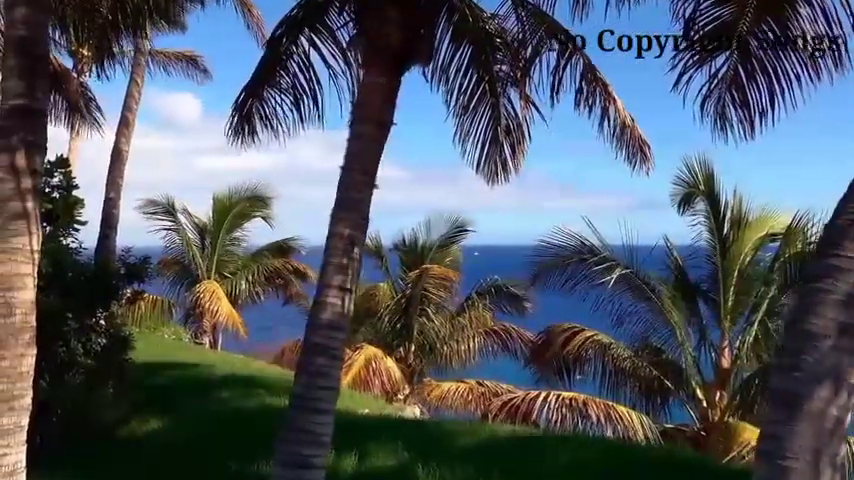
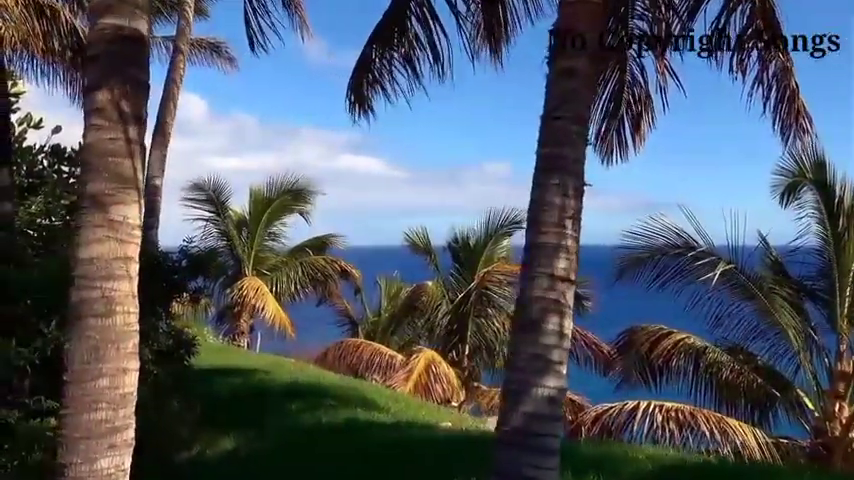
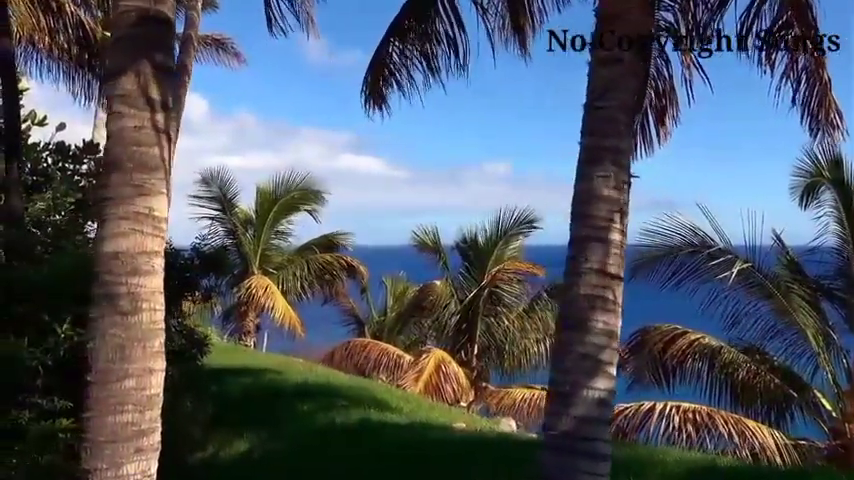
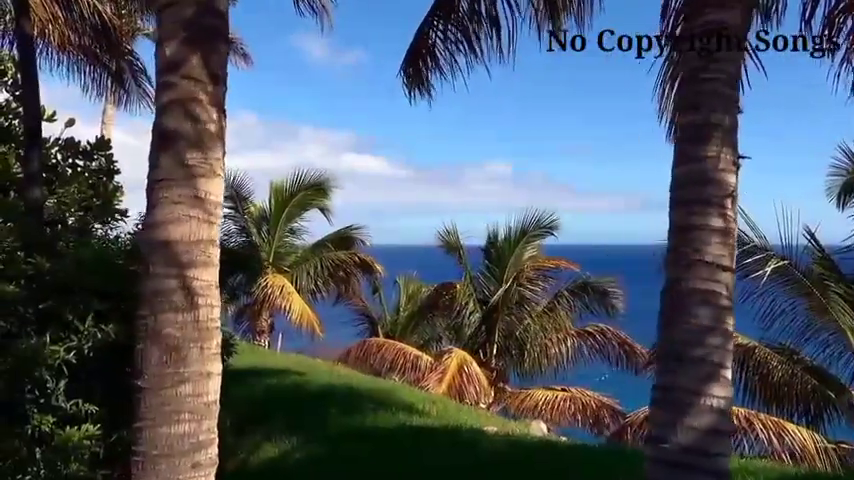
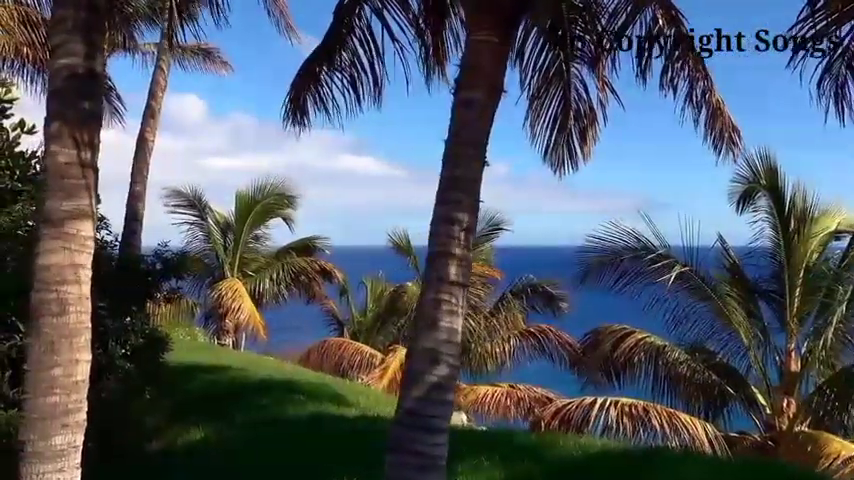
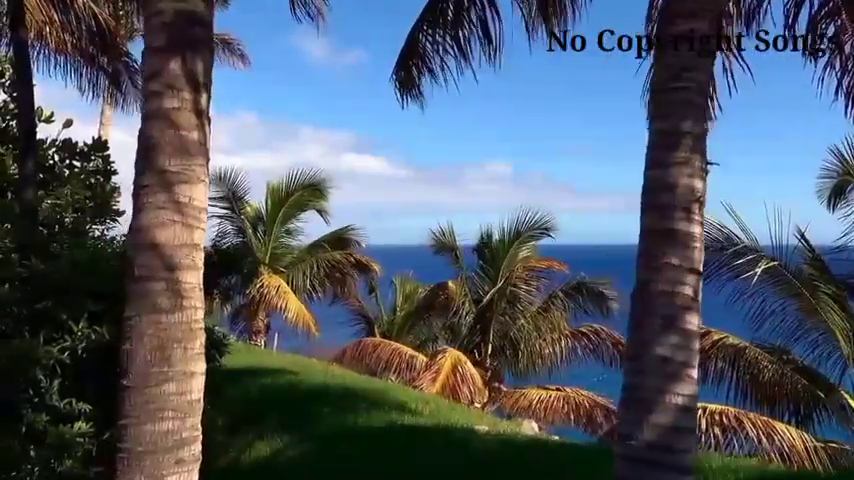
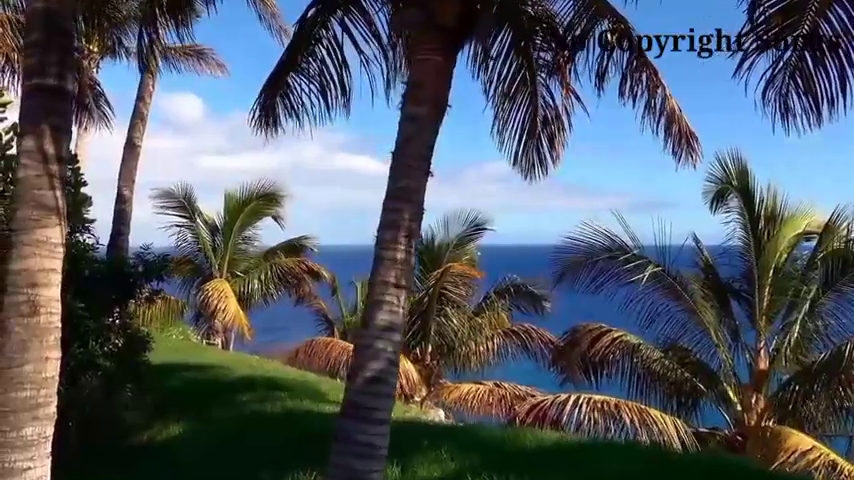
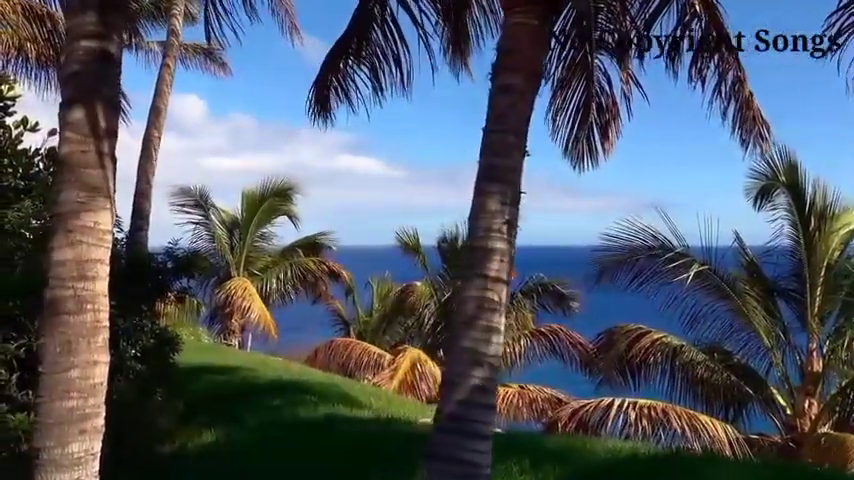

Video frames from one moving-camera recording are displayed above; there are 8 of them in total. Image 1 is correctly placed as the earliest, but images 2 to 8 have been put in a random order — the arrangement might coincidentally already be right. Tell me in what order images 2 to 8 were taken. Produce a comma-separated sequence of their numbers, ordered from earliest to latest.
7, 5, 8, 2, 3, 6, 4
